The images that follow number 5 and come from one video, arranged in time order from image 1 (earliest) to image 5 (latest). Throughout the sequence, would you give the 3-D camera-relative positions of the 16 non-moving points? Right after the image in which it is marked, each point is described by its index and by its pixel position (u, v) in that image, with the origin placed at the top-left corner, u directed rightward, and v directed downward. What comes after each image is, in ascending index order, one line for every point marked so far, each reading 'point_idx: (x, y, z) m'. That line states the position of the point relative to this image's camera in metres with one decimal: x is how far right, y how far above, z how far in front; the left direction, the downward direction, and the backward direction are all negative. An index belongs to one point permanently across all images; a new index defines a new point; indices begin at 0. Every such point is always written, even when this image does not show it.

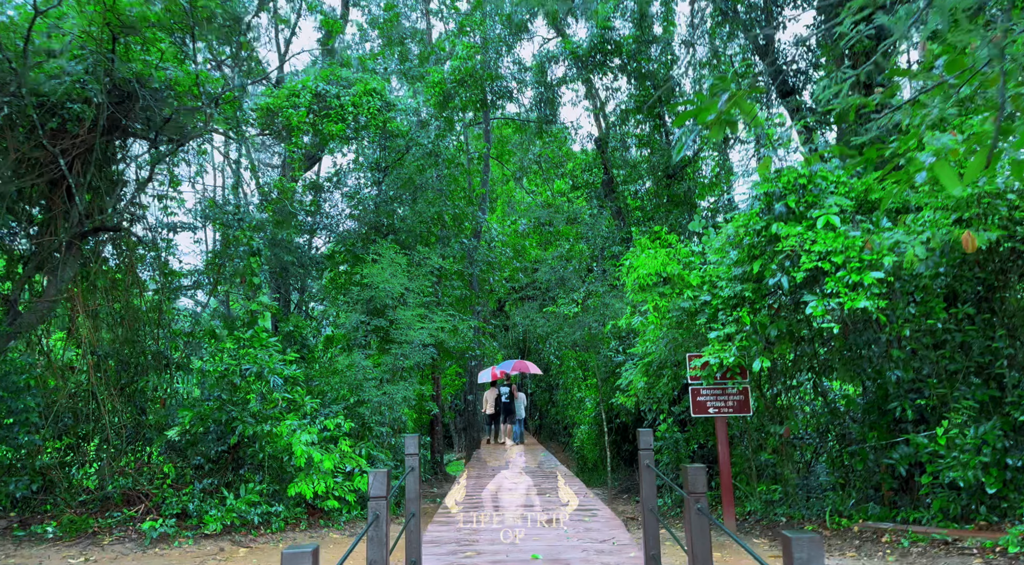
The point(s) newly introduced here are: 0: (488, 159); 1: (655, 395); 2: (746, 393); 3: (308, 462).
0: (-0.4, +2.3, +13.8) m
1: (+1.5, -1.1, +7.6) m
2: (+1.9, -0.9, +6.0) m
3: (-1.9, -1.7, +6.8) m
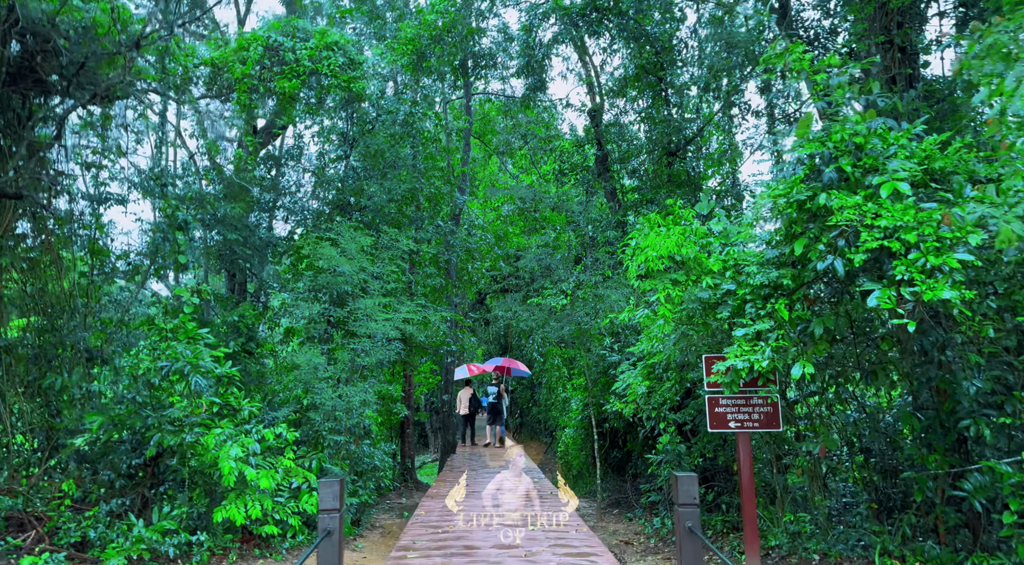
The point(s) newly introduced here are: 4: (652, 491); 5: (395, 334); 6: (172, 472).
0: (-0.7, +2.5, +12.7) m
1: (+1.3, -1.0, +6.5) m
2: (+1.7, -0.8, +4.9) m
3: (-2.1, -1.5, +5.7) m
4: (+1.5, -2.3, +8.1) m
5: (-1.2, -0.5, +7.5) m
6: (-2.6, -1.5, +5.8) m
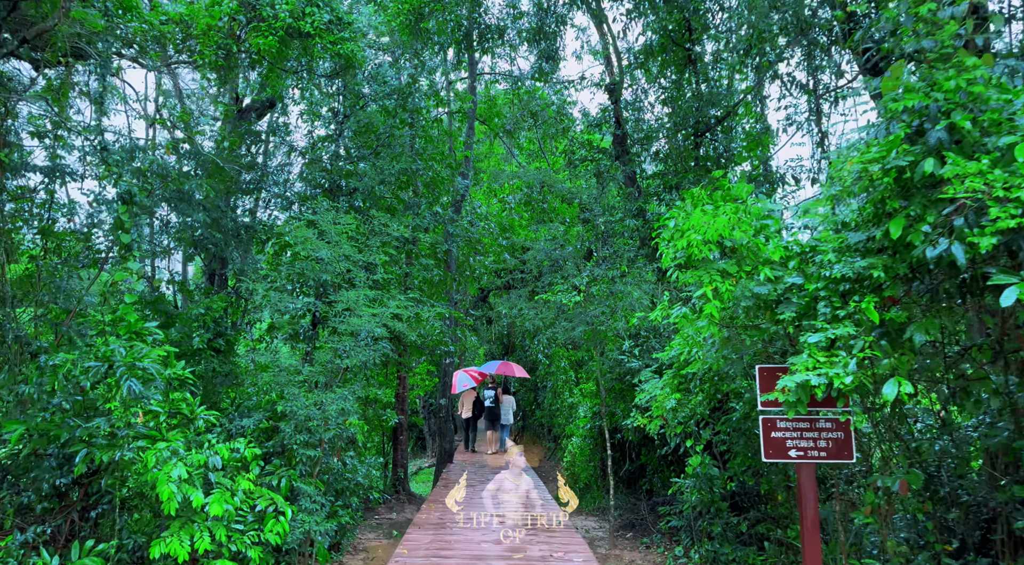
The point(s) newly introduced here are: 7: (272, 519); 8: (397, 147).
0: (-0.6, +2.6, +11.7) m
1: (+1.3, -1.0, +5.5) m
2: (+1.8, -0.8, +3.9) m
3: (-2.1, -1.4, +4.7) m
4: (+1.6, -2.2, +7.1) m
5: (-1.1, -0.4, +6.5) m
6: (-2.6, -1.4, +4.8) m
7: (-1.7, -1.7, +5.2) m
8: (-1.4, +1.7, +9.3) m
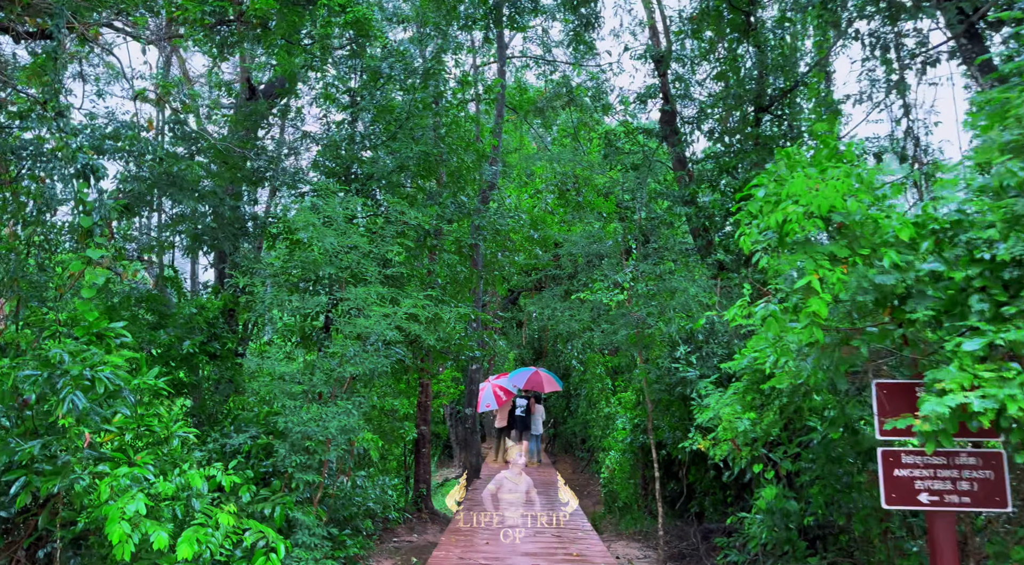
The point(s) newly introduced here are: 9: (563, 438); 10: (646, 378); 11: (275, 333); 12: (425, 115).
0: (-0.1, +2.6, +10.8) m
1: (+1.5, -1.0, +4.5) m
2: (+1.9, -0.7, +2.9) m
3: (-1.9, -1.4, +3.9) m
4: (+1.8, -2.2, +6.1) m
5: (-0.9, -0.4, +5.6) m
6: (-2.4, -1.3, +4.0) m
7: (-1.5, -1.6, +4.3) m
8: (-1.1, +1.7, +8.4) m
9: (+1.2, -3.5, +16.6) m
10: (+1.2, -0.9, +6.9) m
11: (-1.9, -0.4, +5.9) m
12: (-1.0, +2.0, +8.6) m
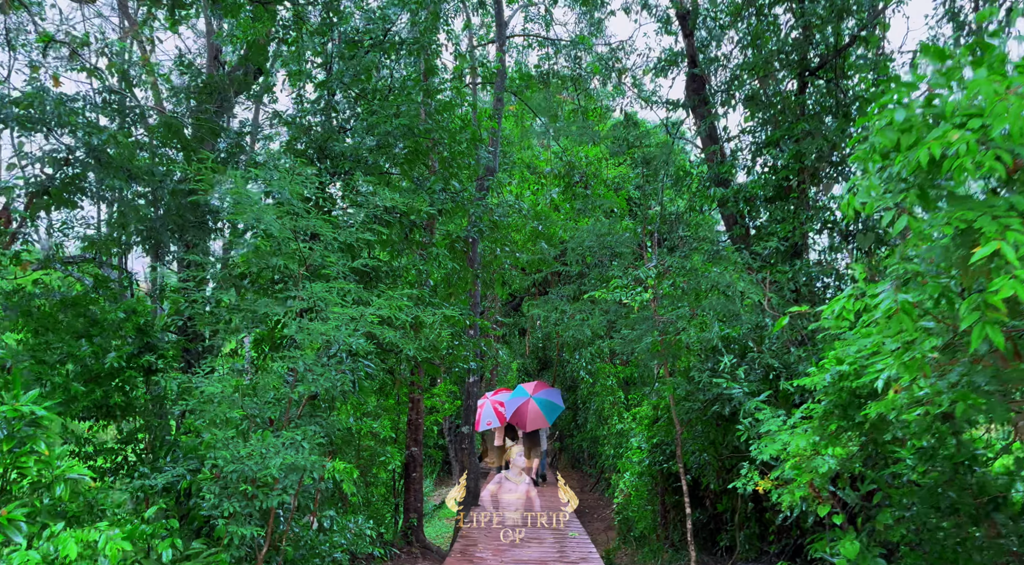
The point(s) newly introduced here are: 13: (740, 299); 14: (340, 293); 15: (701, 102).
0: (-0.1, +2.6, +9.7) m
1: (+1.5, -0.9, +3.4) m
2: (+1.9, -0.6, +1.8) m
3: (-1.9, -1.3, +2.8) m
4: (+1.8, -2.2, +5.0) m
5: (-0.9, -0.4, +4.6) m
6: (-2.4, -1.3, +2.9) m
7: (-1.5, -1.6, +3.2) m
8: (-1.1, +1.7, +7.4) m
9: (+1.2, -3.6, +15.5) m
10: (+1.2, -0.9, +5.8) m
11: (-1.9, -0.4, +4.8) m
12: (-1.0, +2.0, +7.5) m
13: (+1.5, -0.1, +4.9) m
14: (-1.1, -0.1, +4.7) m
15: (+1.7, +1.6, +6.7) m
